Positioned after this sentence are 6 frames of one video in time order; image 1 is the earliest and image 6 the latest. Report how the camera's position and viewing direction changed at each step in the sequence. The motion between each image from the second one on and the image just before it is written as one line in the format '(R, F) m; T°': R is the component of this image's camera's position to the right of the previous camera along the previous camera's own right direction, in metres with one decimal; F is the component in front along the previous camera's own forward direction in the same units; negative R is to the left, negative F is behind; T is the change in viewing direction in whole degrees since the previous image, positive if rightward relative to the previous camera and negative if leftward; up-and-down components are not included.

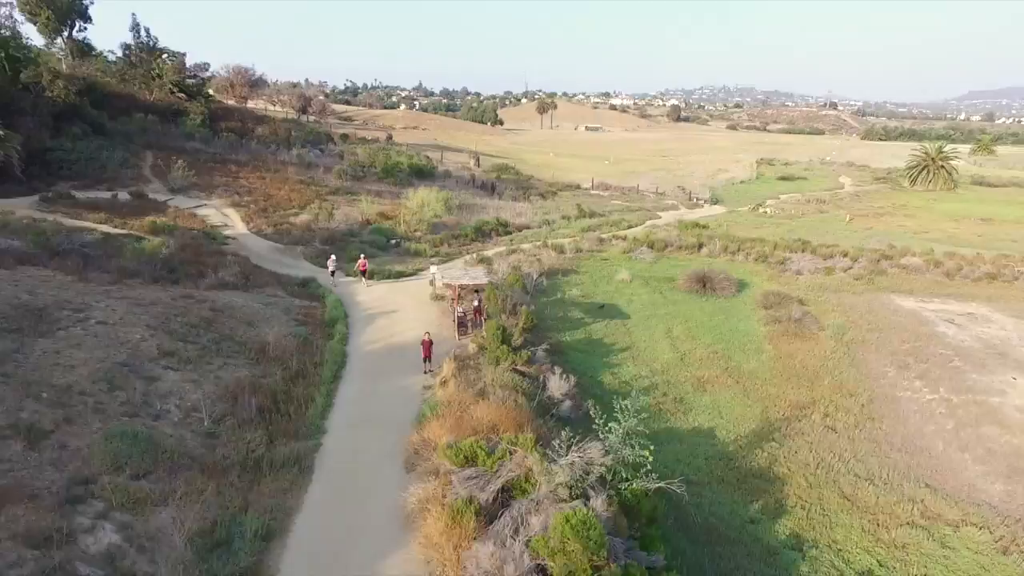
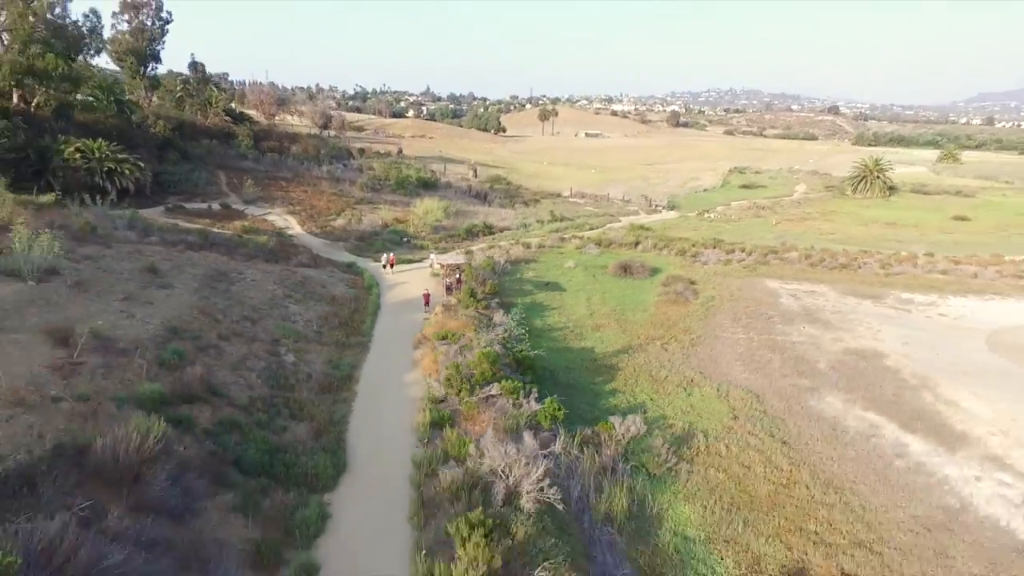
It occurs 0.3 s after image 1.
(+0.6, -3.7) m; -1°
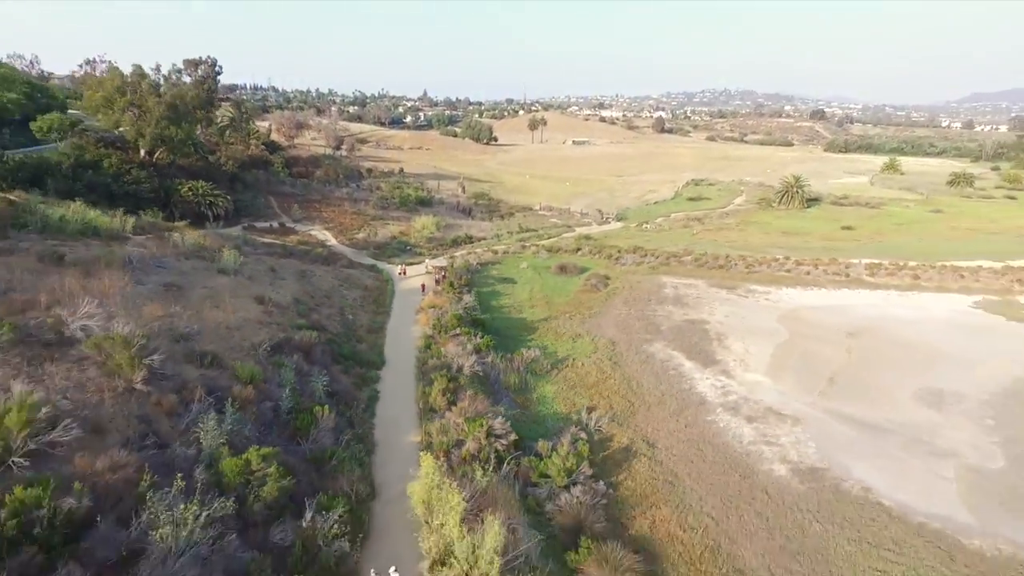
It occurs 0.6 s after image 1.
(+0.8, -5.5) m; 0°
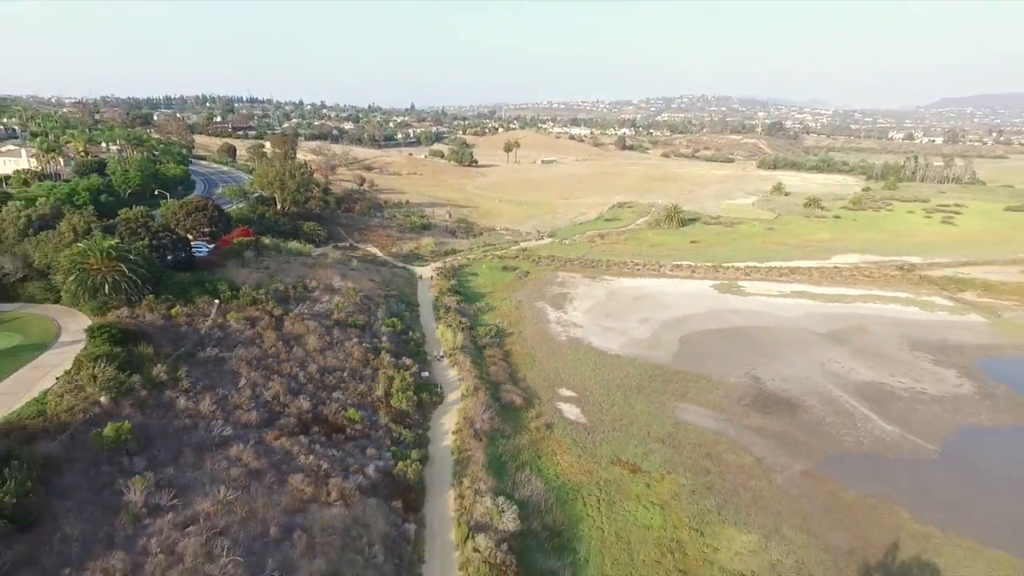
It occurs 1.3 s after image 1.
(+1.1, -15.4) m; +1°
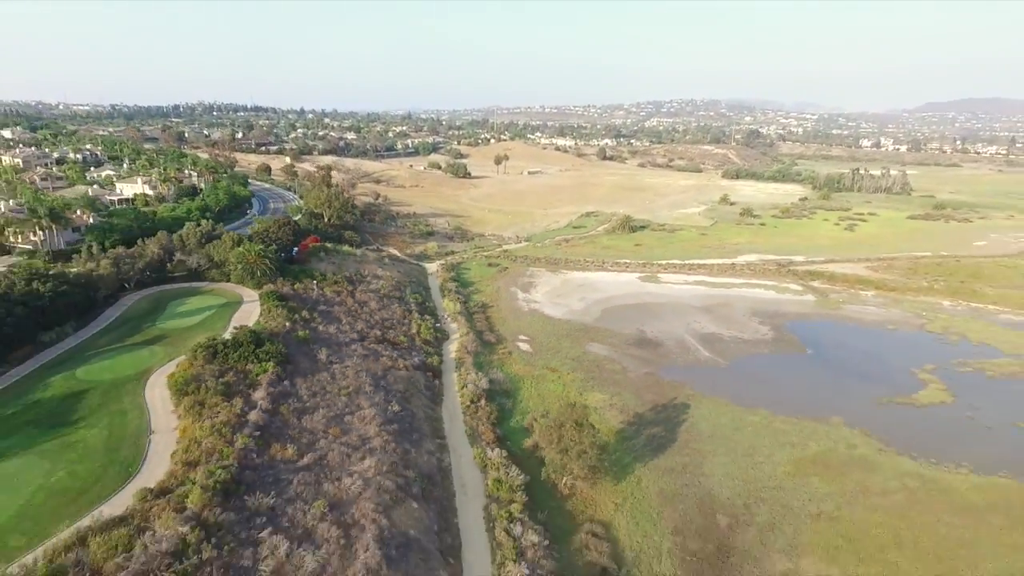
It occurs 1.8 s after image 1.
(+0.8, -12.4) m; +1°
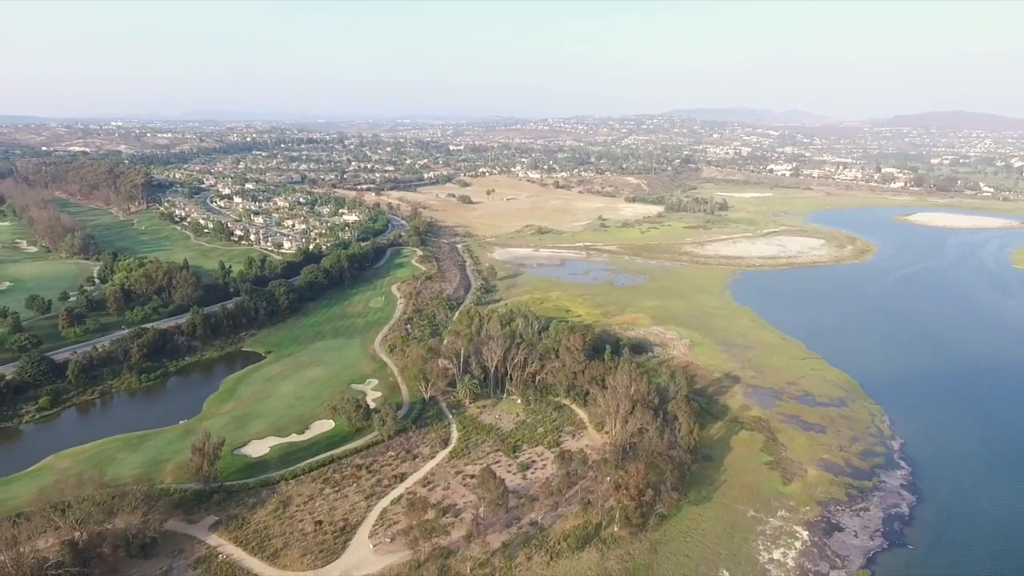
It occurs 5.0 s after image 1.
(+5.0, -79.6) m; 0°
